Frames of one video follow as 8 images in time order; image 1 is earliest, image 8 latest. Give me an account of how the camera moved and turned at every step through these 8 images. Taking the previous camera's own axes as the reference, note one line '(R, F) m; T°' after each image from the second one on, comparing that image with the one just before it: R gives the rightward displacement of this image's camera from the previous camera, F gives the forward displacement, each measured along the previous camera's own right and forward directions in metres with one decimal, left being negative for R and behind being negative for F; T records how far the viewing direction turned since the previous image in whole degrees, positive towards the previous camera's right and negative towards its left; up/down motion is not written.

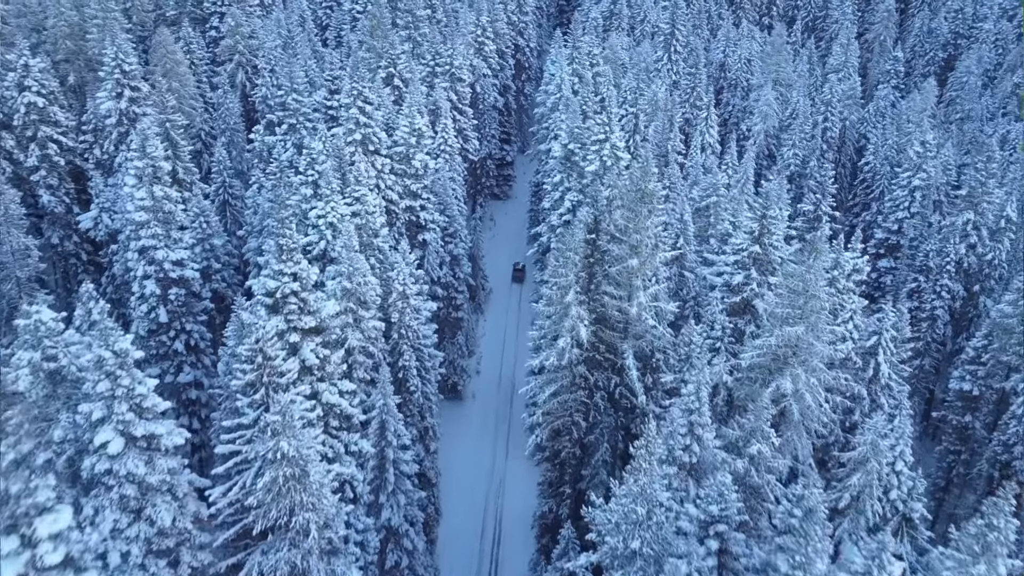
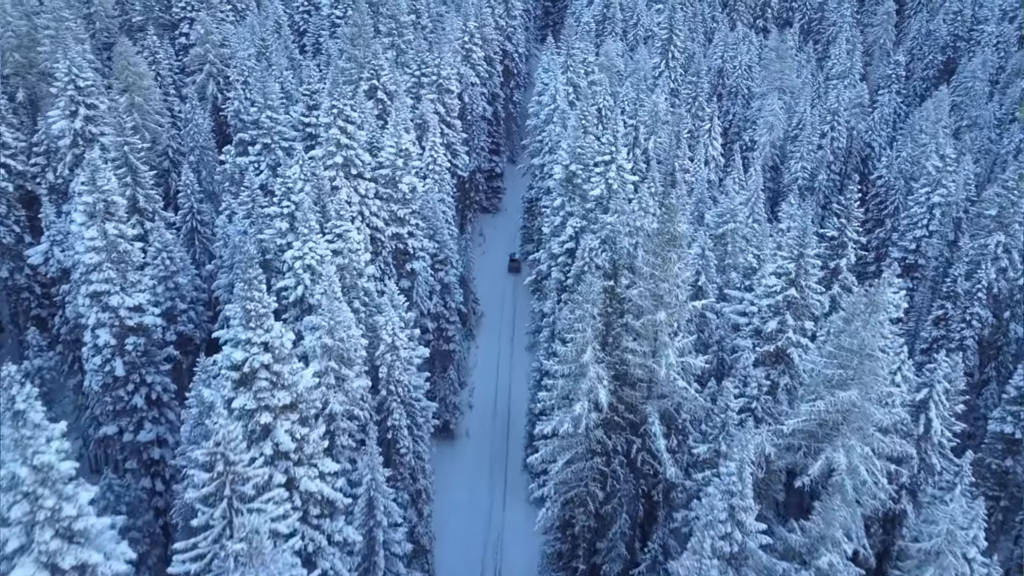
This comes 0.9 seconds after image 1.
(-0.7, +3.3) m; +1°
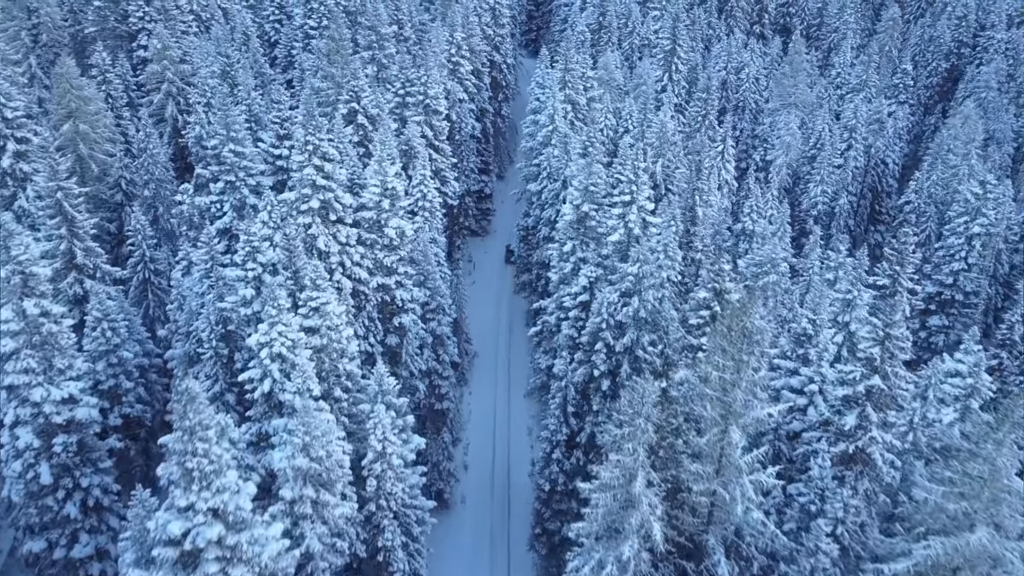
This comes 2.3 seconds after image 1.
(-1.0, +4.7) m; +2°
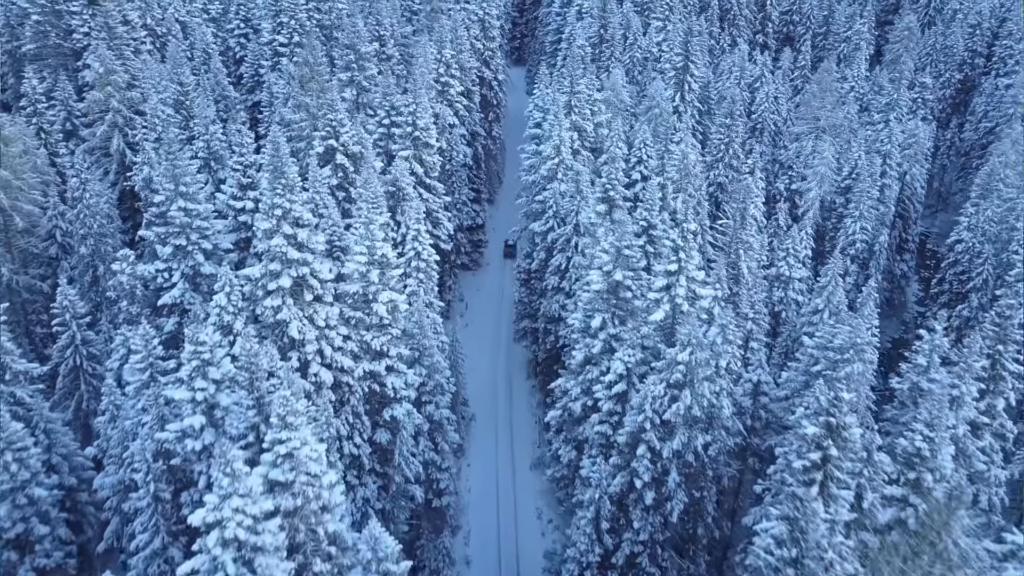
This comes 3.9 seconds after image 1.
(-1.3, +5.8) m; +2°
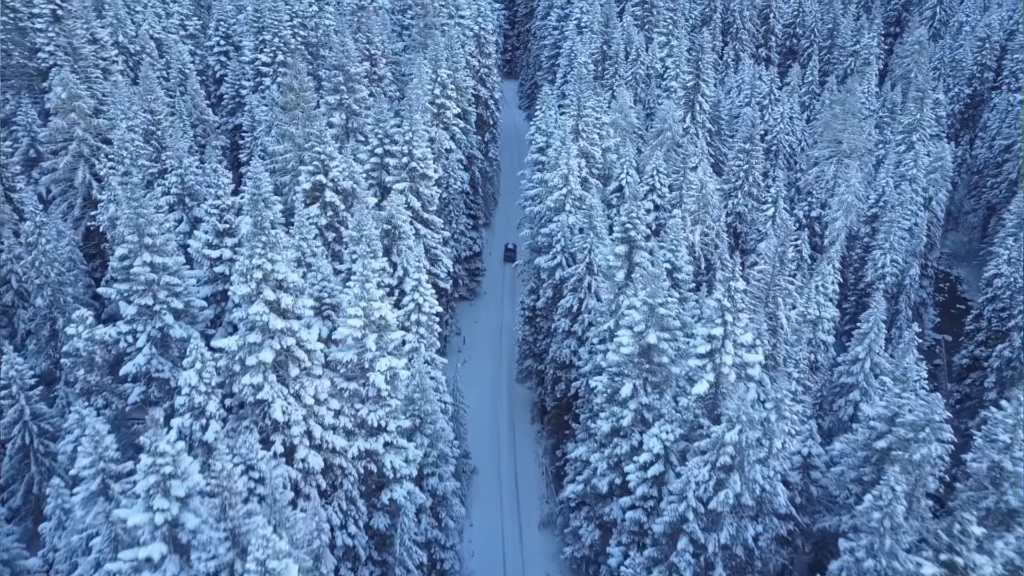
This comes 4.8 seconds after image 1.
(-0.9, +3.3) m; +1°
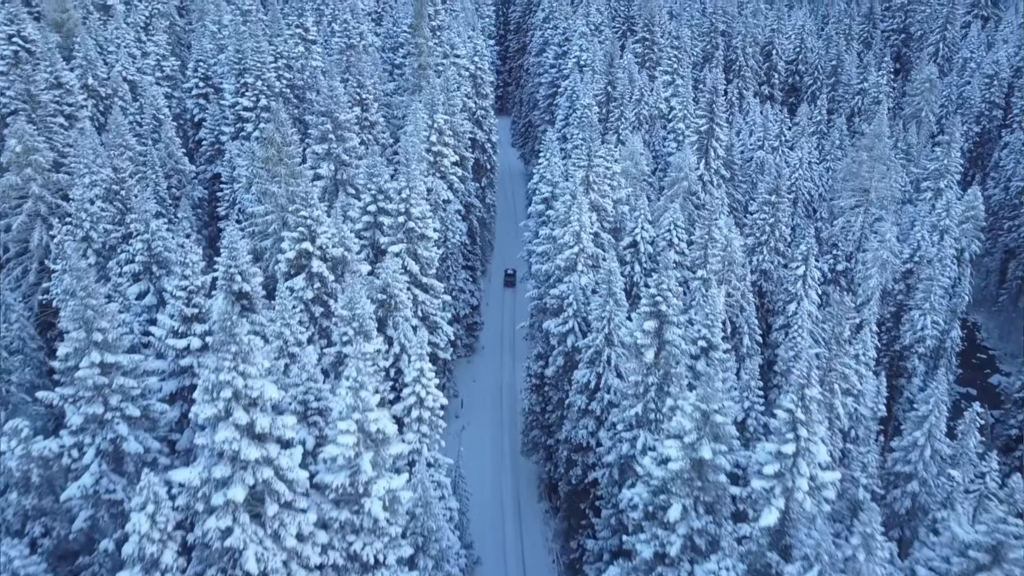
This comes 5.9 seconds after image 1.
(-0.9, +3.6) m; +1°
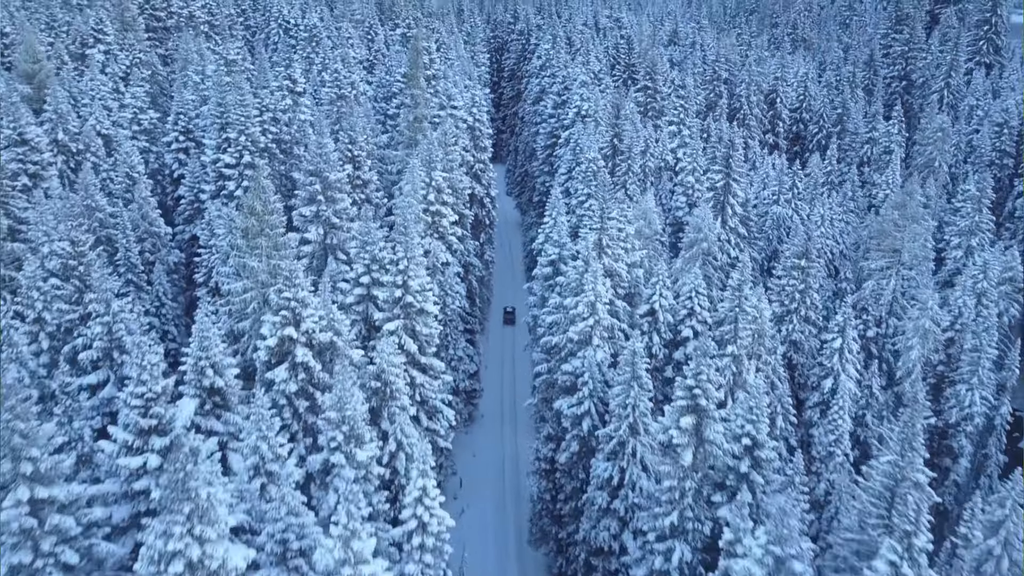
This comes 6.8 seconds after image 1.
(-0.7, +3.3) m; +1°
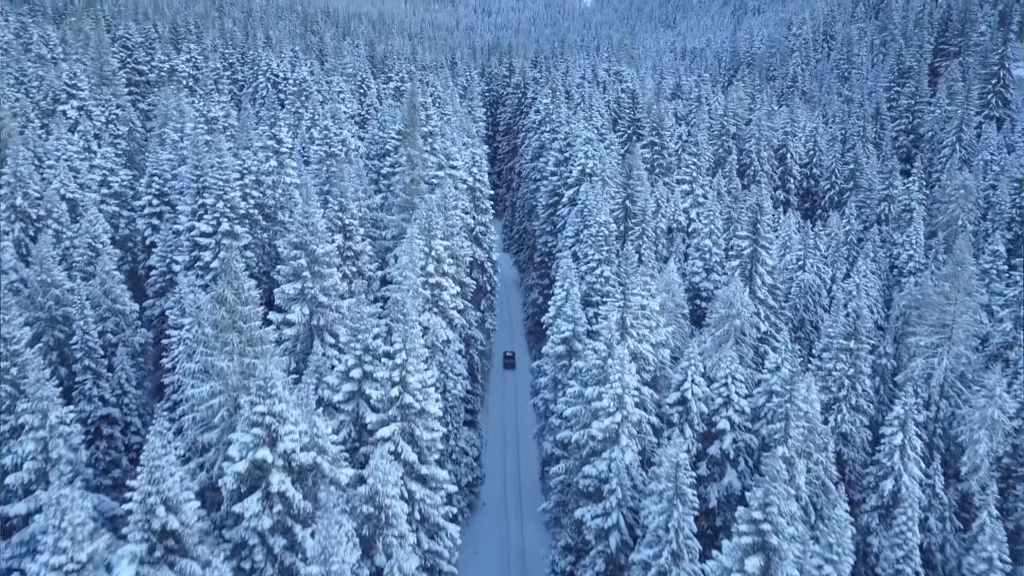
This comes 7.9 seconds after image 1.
(-0.8, +4.0) m; +1°
